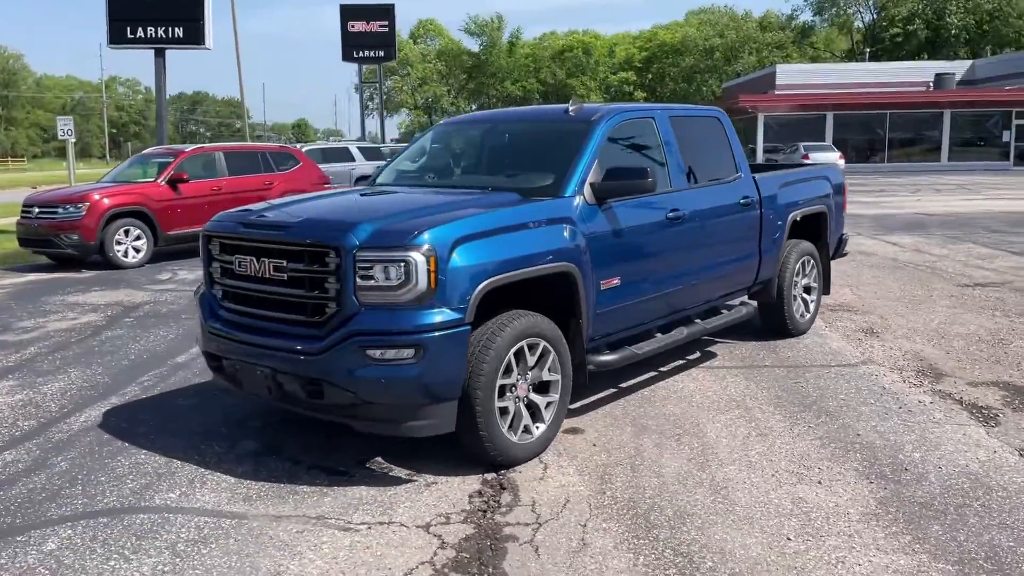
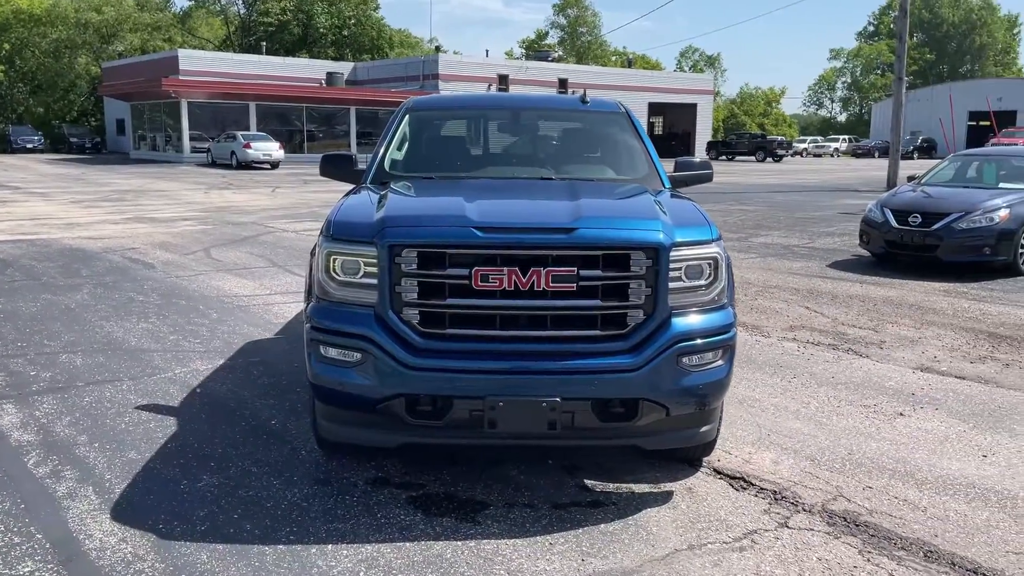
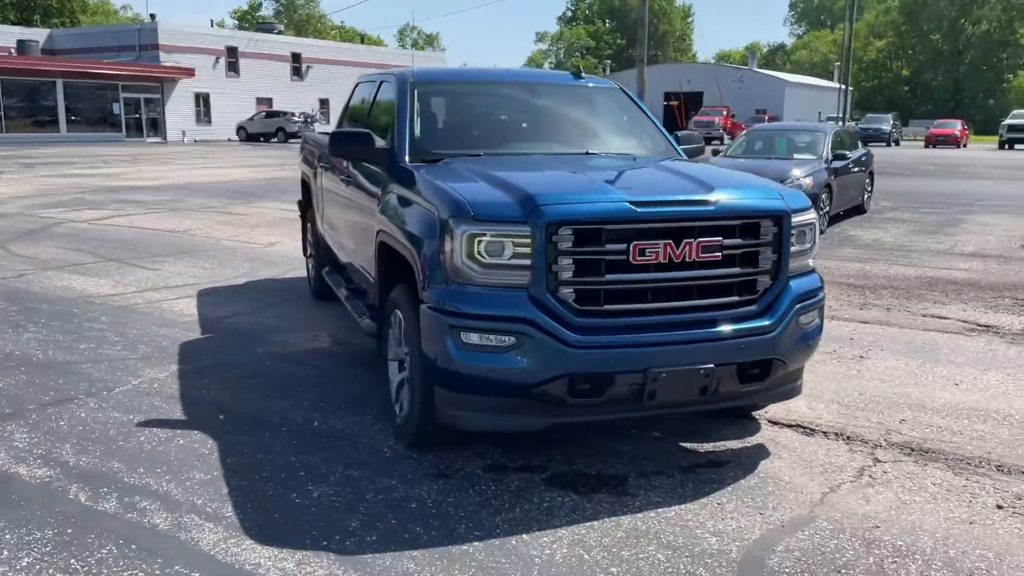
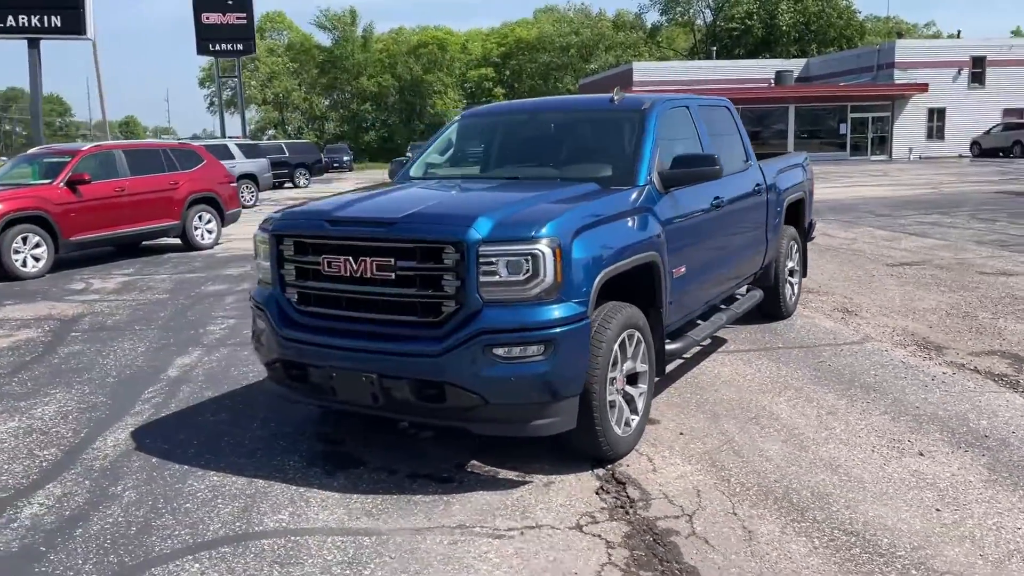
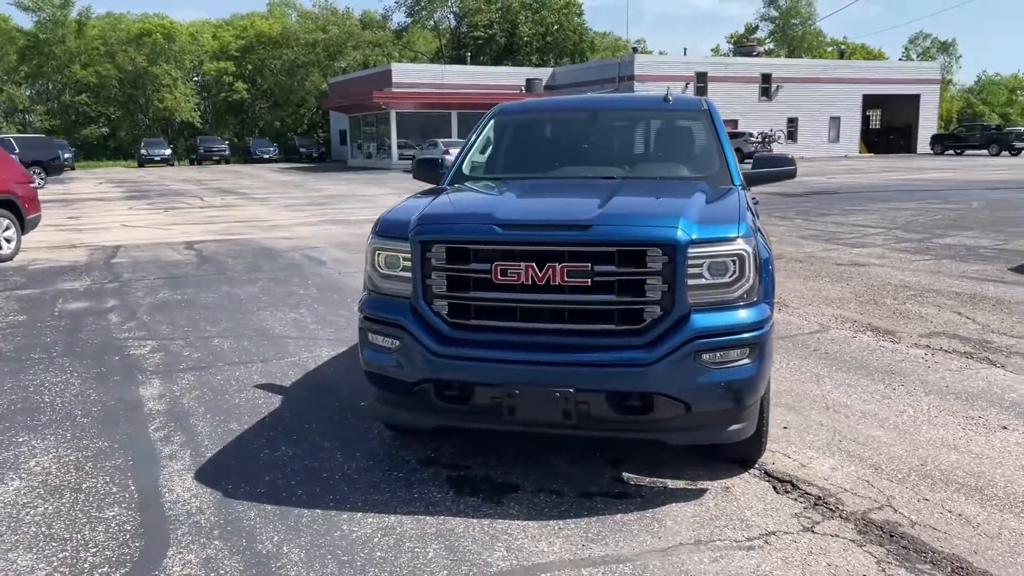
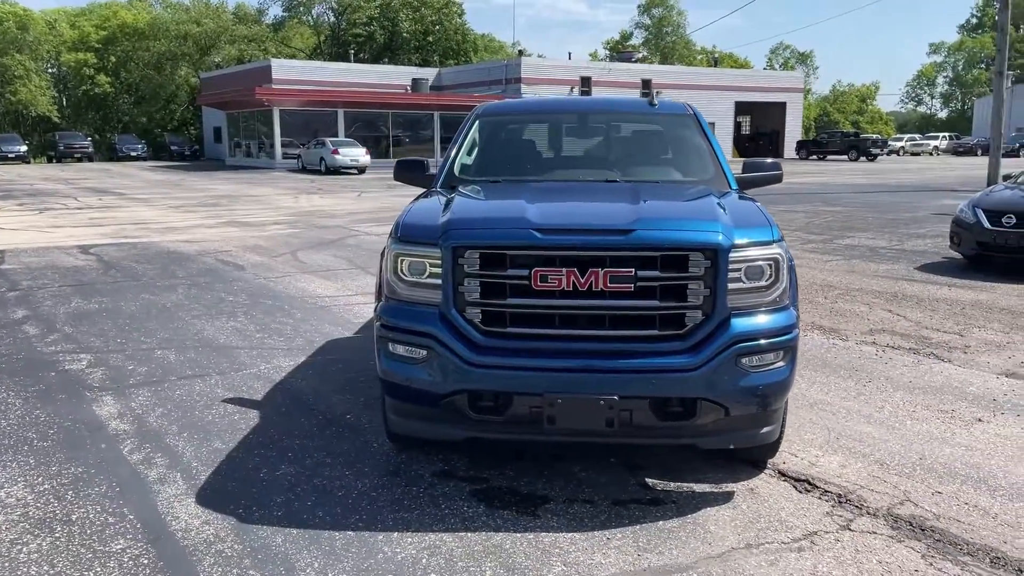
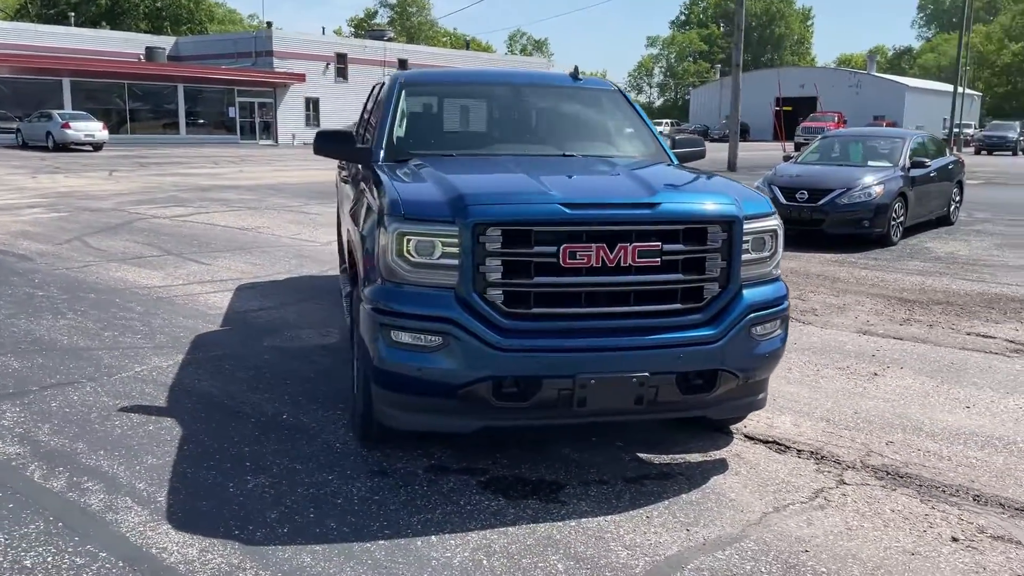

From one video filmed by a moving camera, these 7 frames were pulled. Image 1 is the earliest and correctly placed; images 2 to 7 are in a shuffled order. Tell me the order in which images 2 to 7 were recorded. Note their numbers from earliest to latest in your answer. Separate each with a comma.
4, 5, 6, 2, 7, 3
